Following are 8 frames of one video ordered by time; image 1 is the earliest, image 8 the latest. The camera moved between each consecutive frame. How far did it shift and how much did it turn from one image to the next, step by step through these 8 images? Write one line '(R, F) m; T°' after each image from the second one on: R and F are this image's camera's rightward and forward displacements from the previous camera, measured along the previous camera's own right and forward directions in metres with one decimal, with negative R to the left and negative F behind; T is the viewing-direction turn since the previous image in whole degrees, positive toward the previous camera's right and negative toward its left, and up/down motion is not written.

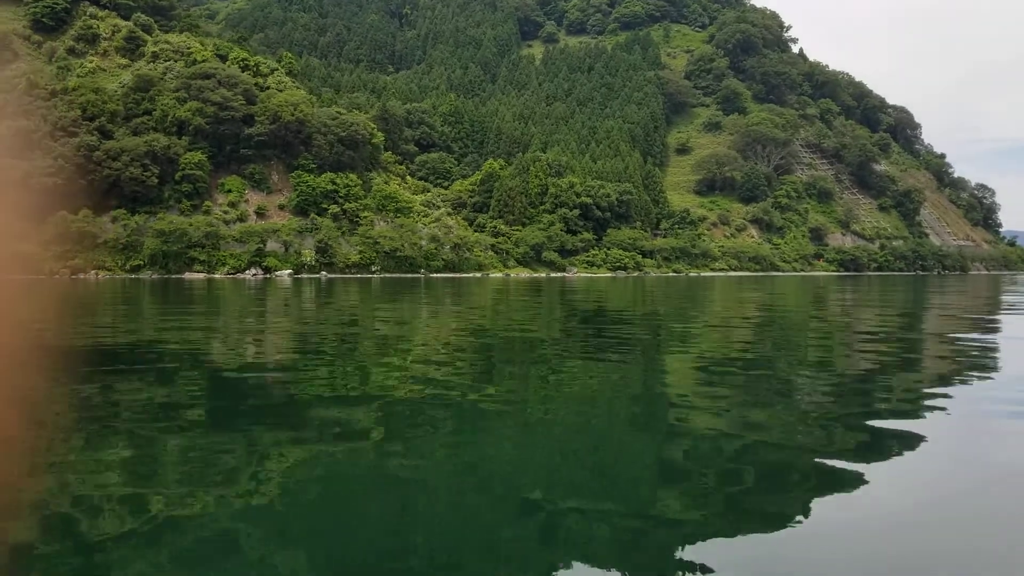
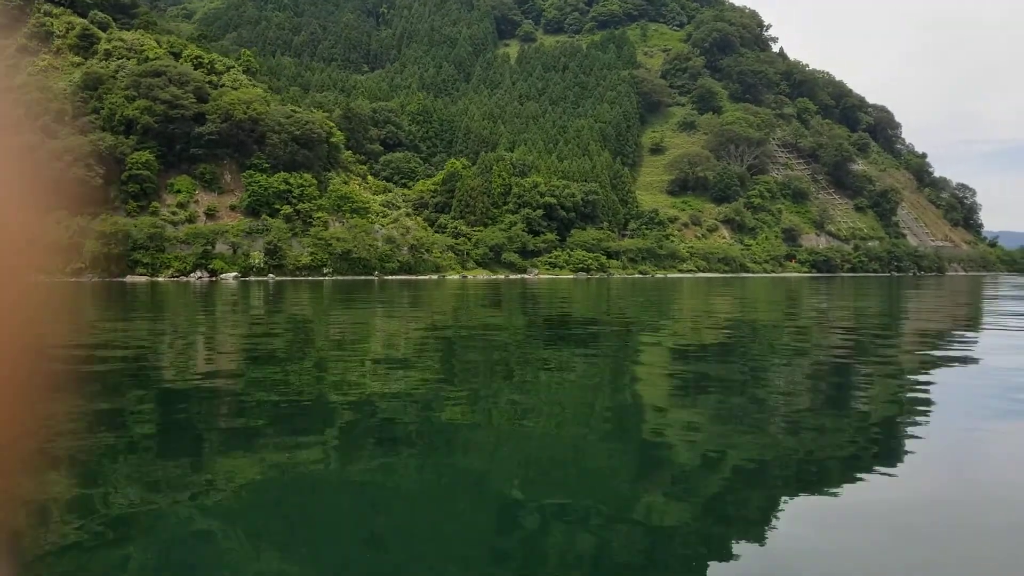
(+1.7, +0.7) m; 0°
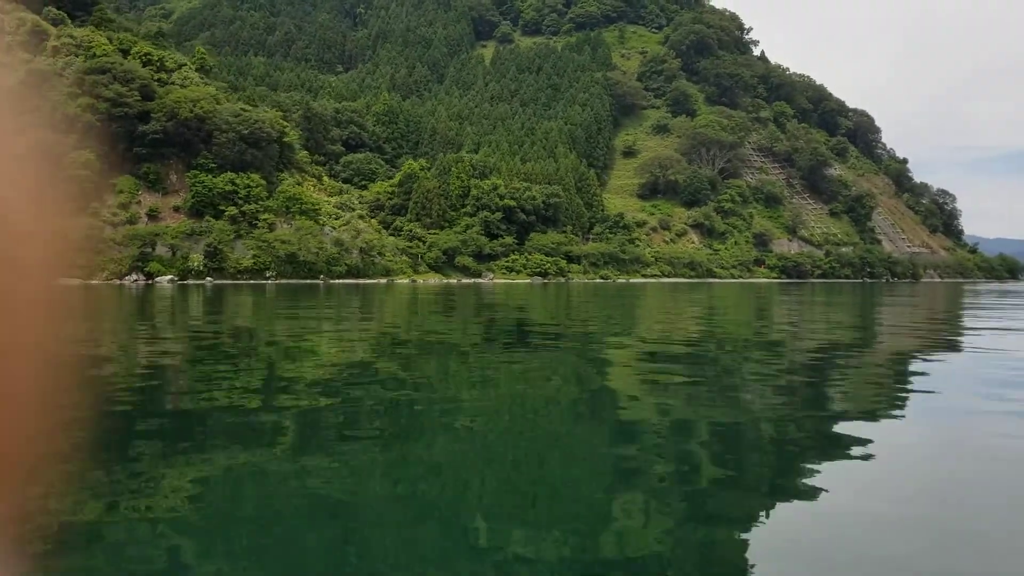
(+2.0, +0.9) m; 0°
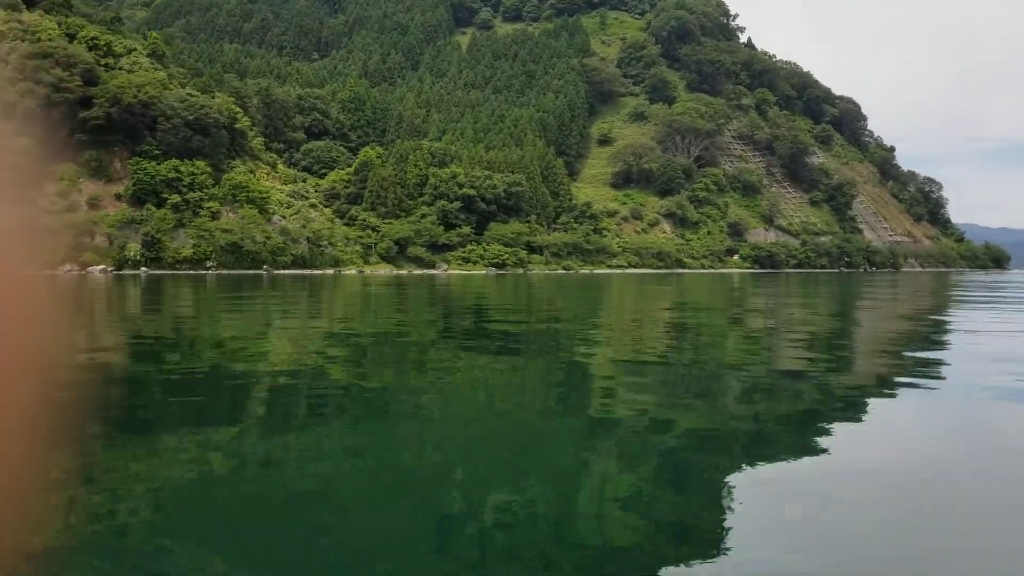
(+2.2, +1.0) m; 0°
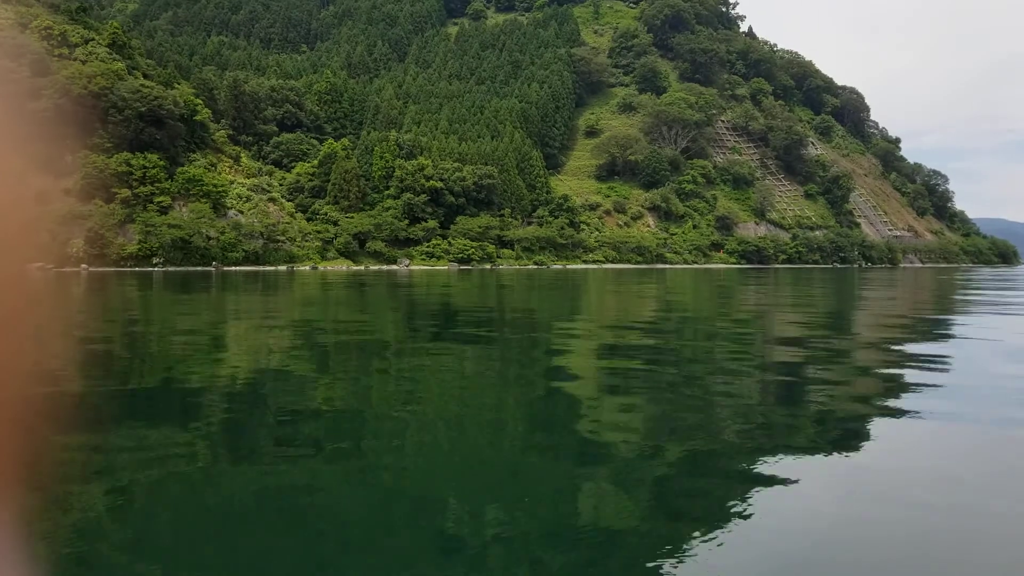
(+2.2, +1.3) m; -1°
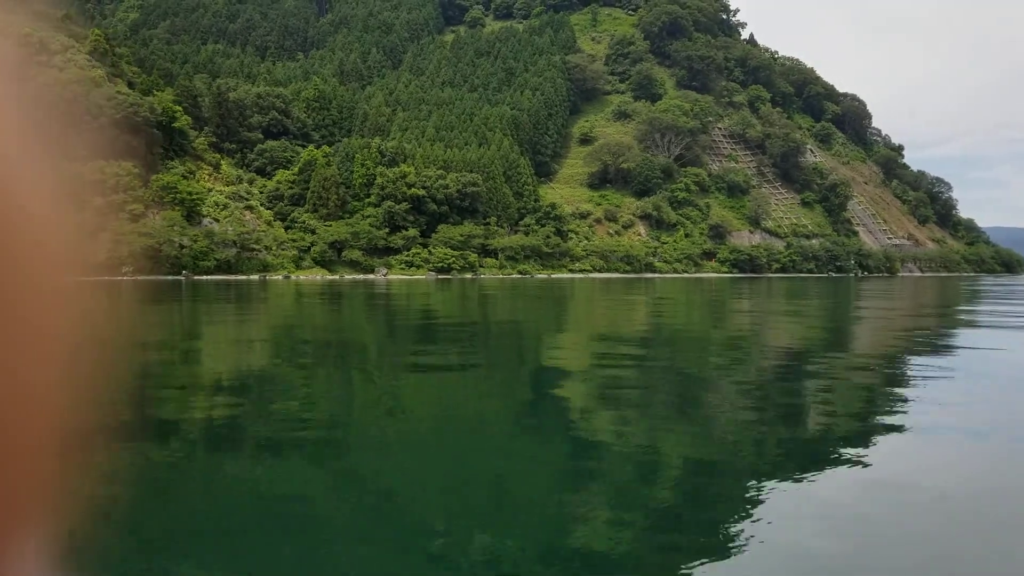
(+1.3, +0.7) m; -1°
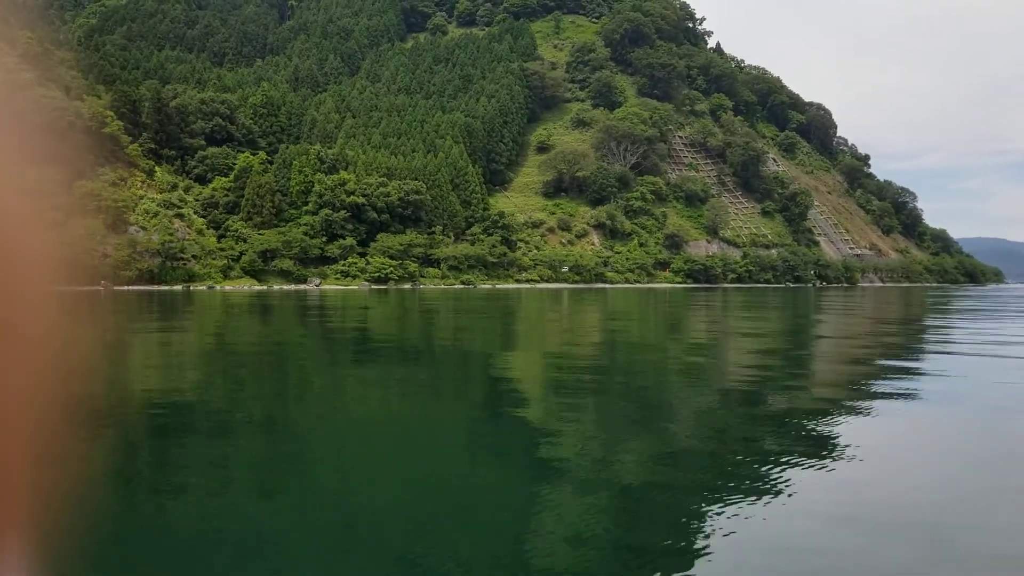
(+1.9, +0.8) m; +1°
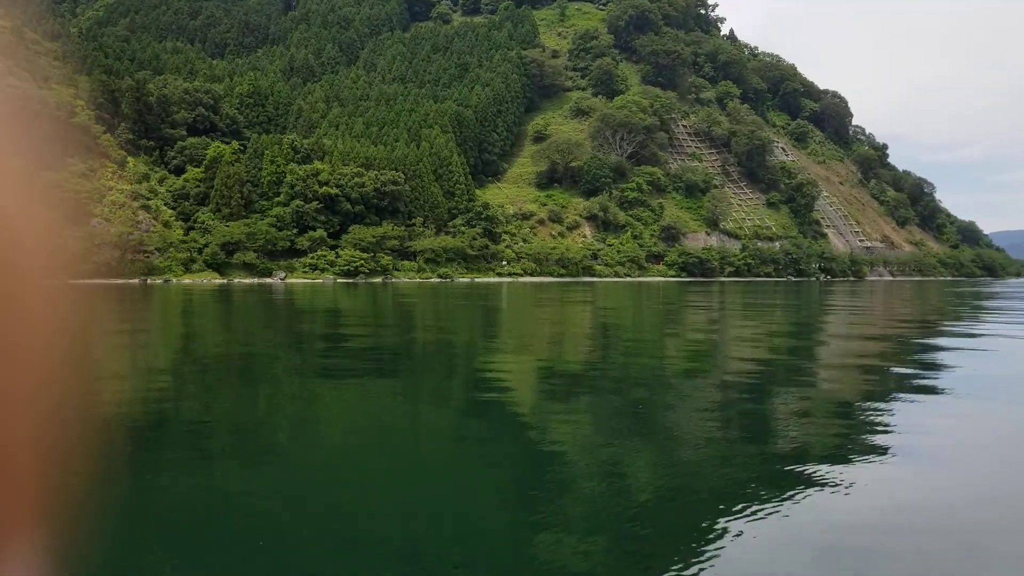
(+2.1, +1.2) m; -2°
